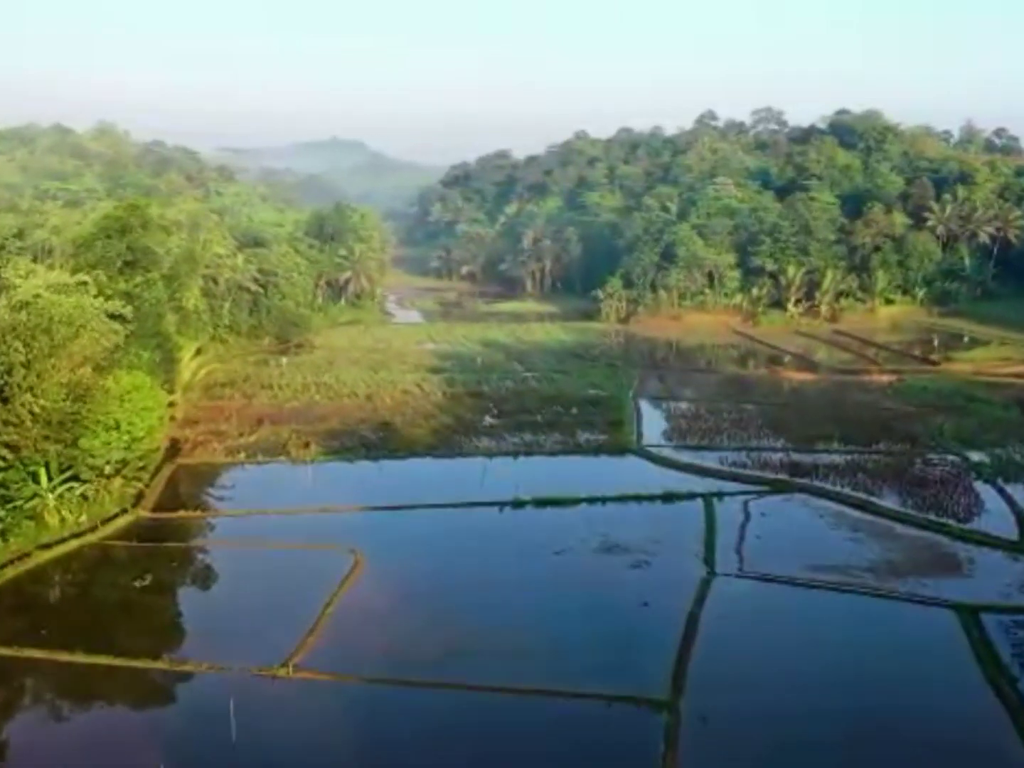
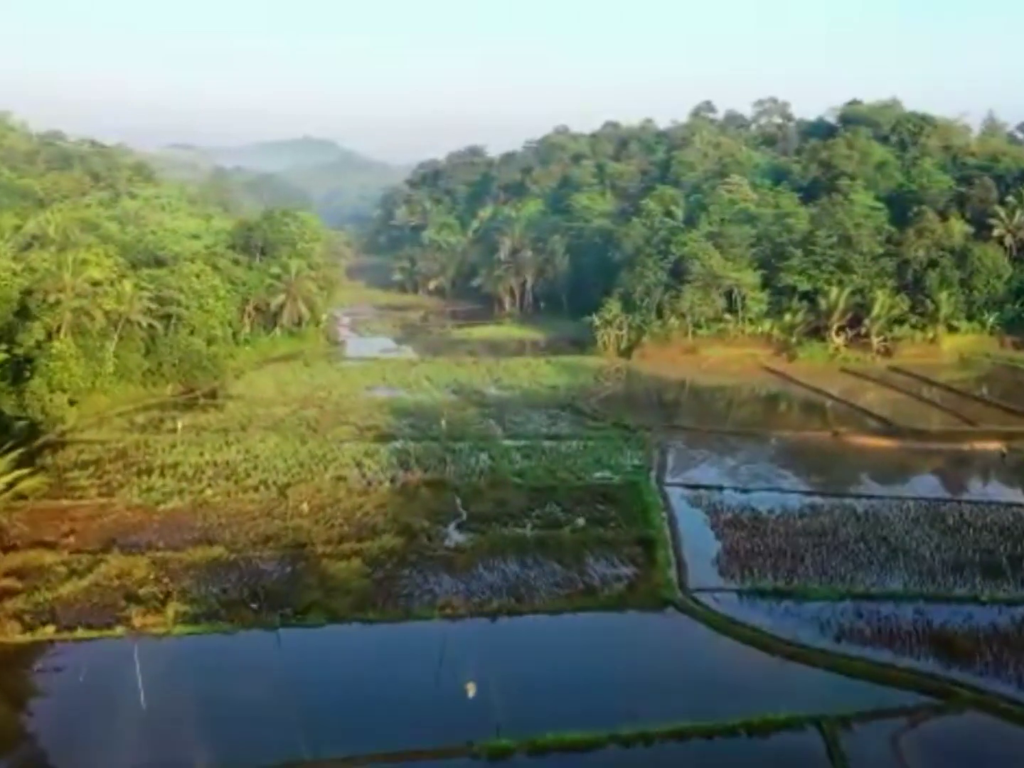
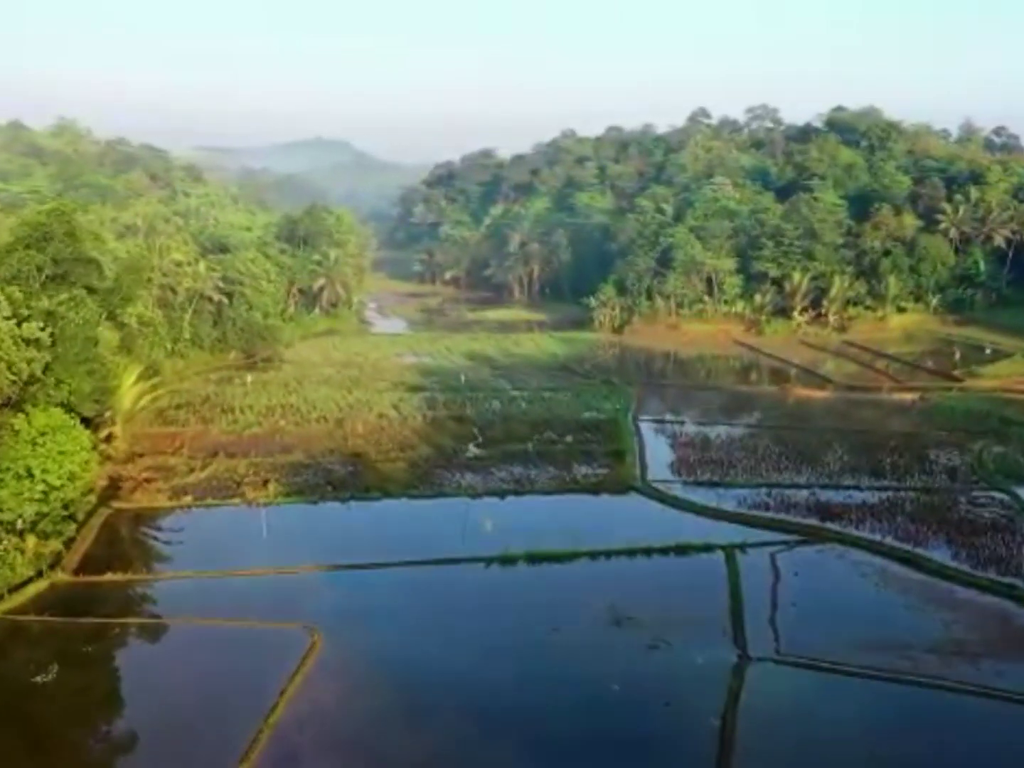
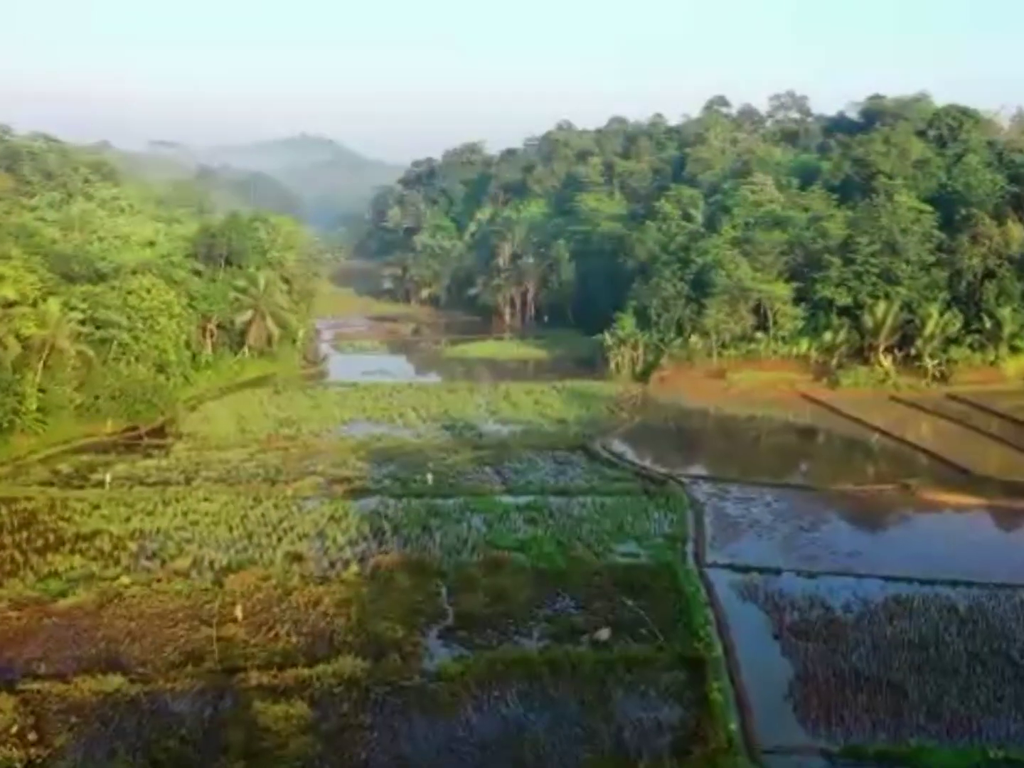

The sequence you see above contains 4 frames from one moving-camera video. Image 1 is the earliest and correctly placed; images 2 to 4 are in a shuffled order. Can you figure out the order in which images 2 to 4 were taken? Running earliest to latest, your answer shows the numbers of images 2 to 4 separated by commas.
3, 2, 4
